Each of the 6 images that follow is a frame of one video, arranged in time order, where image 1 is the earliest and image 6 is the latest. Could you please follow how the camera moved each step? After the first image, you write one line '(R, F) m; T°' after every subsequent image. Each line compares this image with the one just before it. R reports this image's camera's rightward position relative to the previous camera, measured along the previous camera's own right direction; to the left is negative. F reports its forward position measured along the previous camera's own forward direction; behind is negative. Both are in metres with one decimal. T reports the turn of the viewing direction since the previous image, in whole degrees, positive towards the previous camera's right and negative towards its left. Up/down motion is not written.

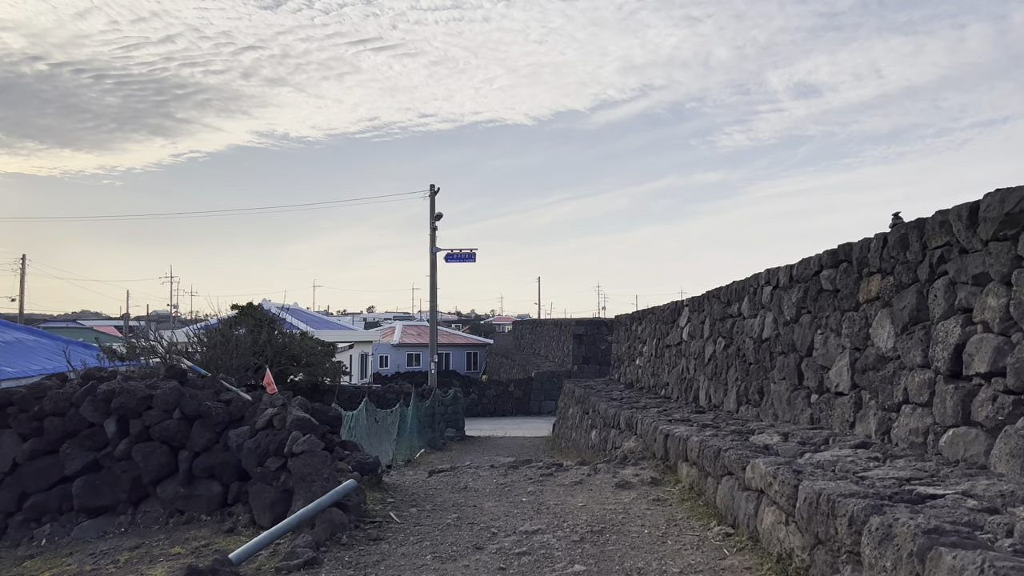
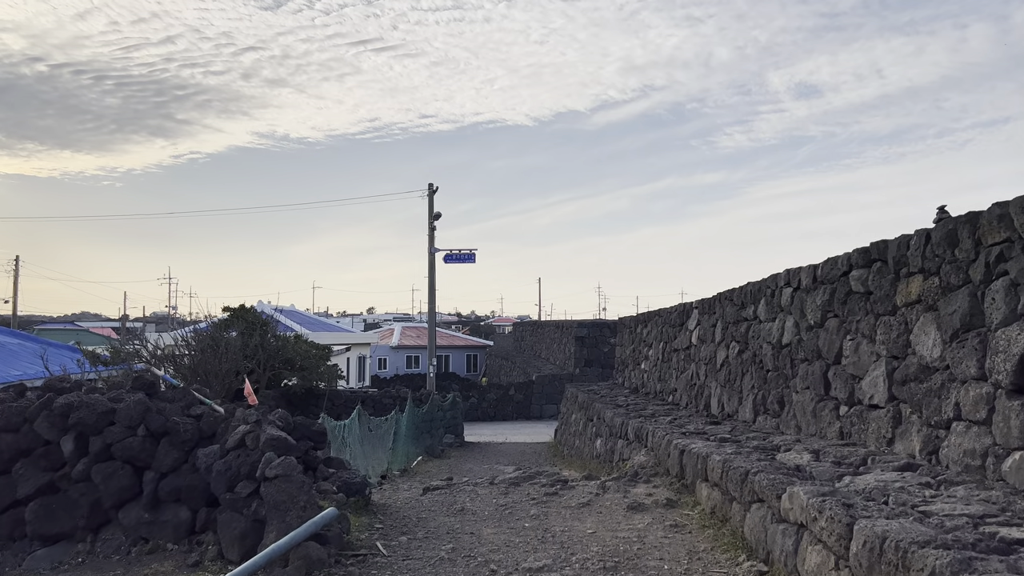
(0.0, +0.6) m; 0°
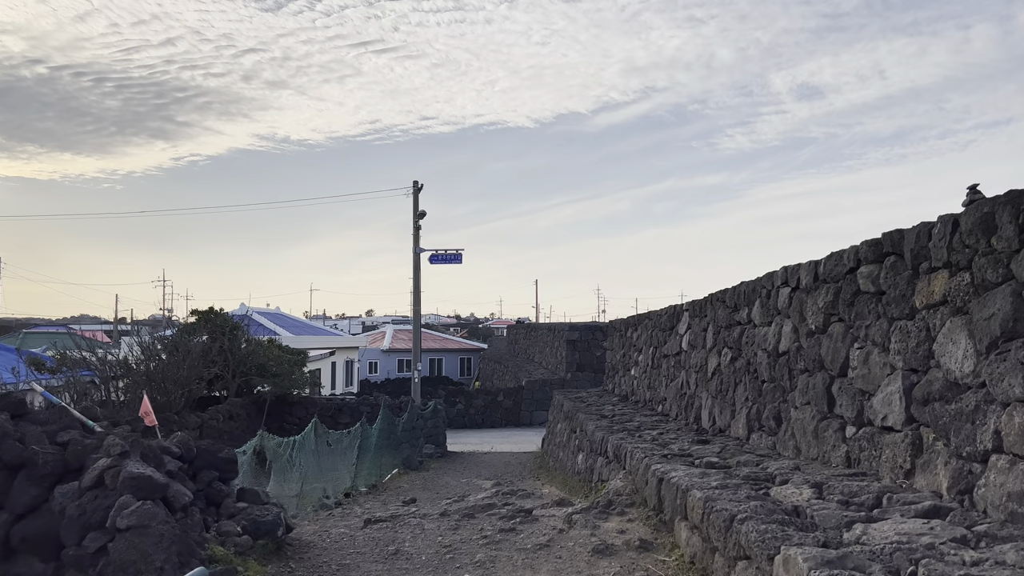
(+0.2, +1.0) m; 0°
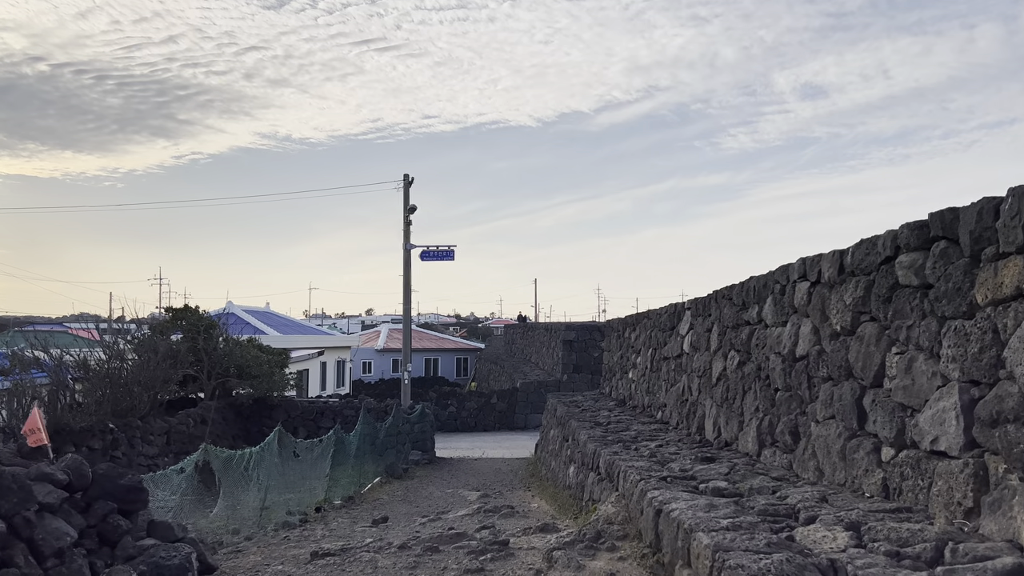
(+0.1, +1.0) m; 0°
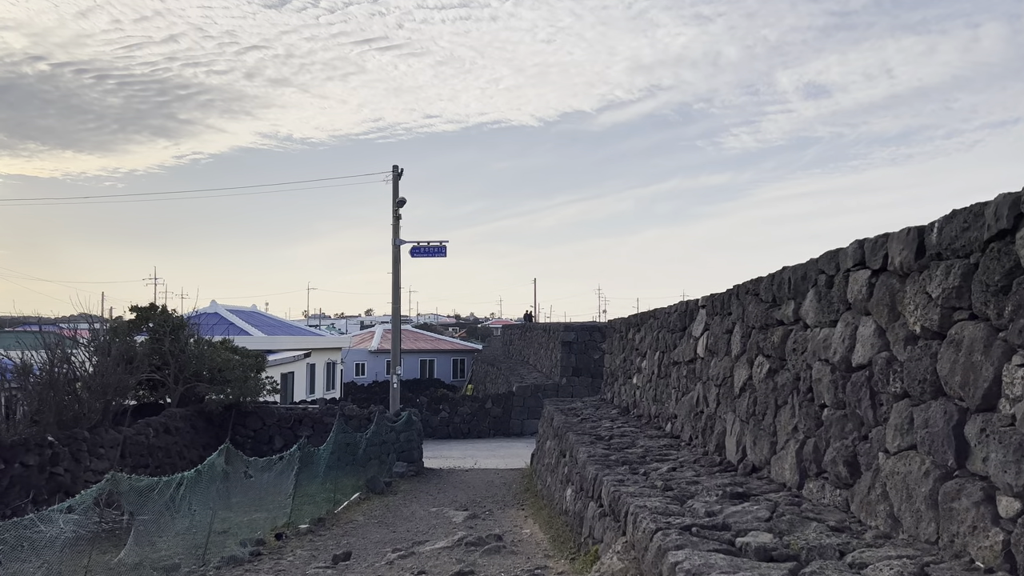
(+0.1, +1.4) m; 0°
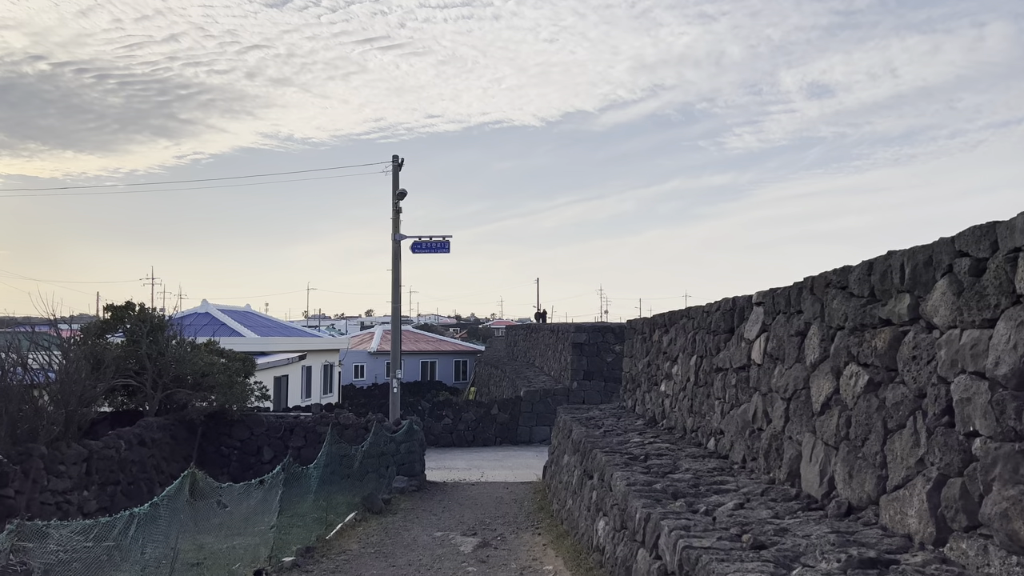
(-0.1, +1.4) m; 0°
